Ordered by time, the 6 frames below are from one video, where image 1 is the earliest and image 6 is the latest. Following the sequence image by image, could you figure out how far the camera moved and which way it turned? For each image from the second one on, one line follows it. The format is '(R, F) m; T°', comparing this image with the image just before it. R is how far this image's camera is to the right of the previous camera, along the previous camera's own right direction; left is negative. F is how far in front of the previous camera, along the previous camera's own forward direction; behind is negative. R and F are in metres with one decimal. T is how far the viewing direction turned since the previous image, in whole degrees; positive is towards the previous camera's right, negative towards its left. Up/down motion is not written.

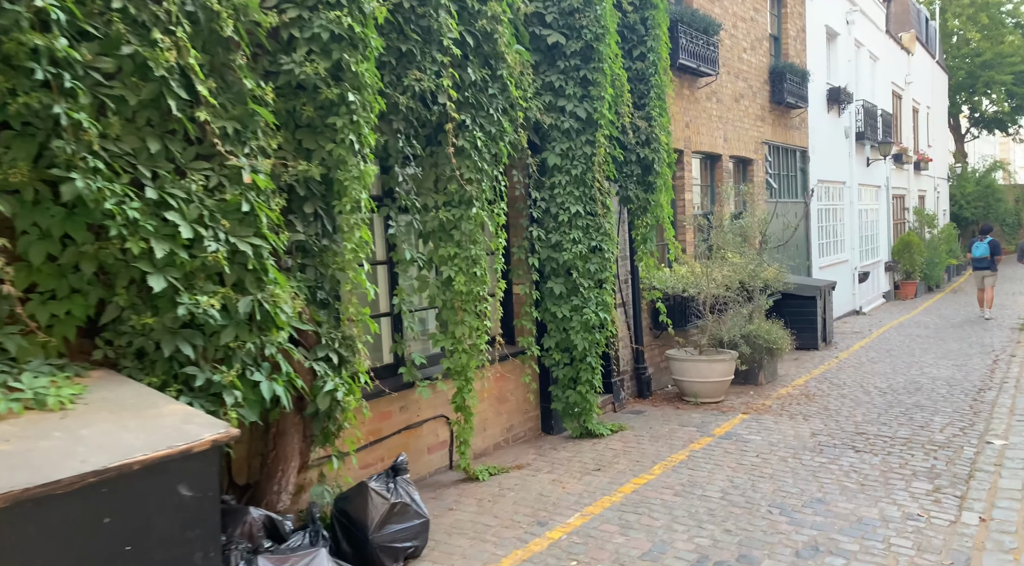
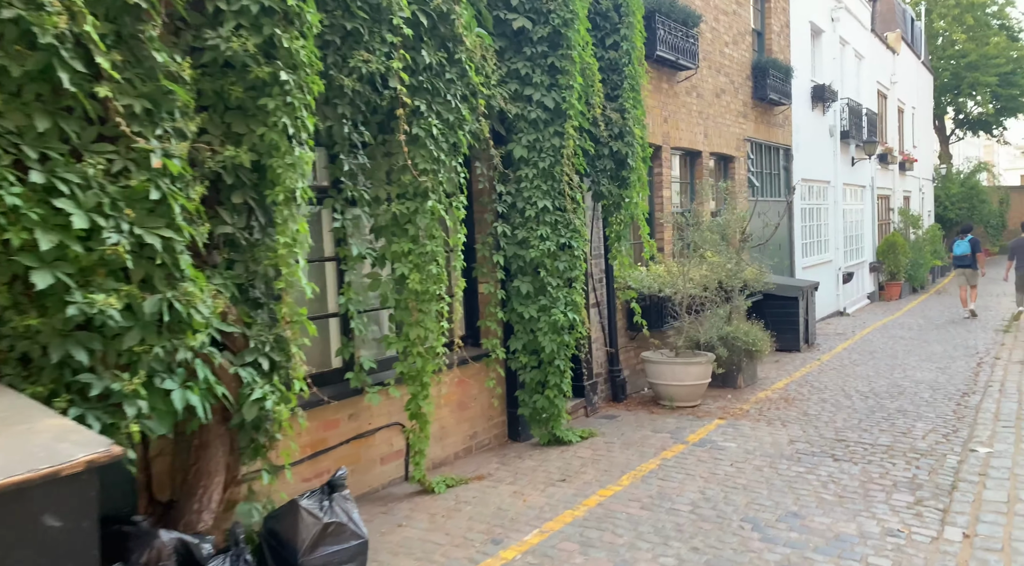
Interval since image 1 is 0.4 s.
(+0.2, +0.4) m; +1°
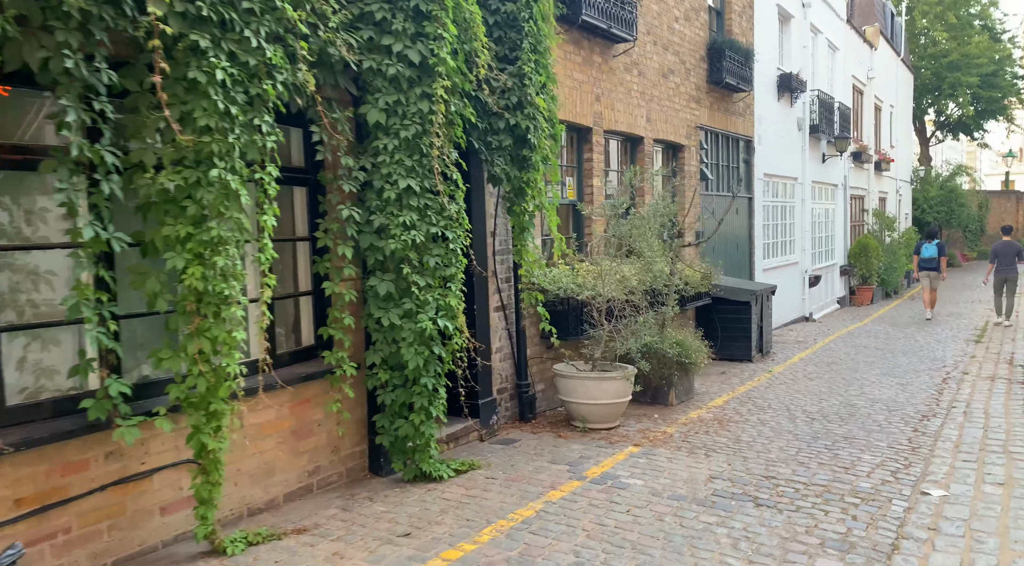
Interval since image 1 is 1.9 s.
(+0.8, +1.3) m; +1°
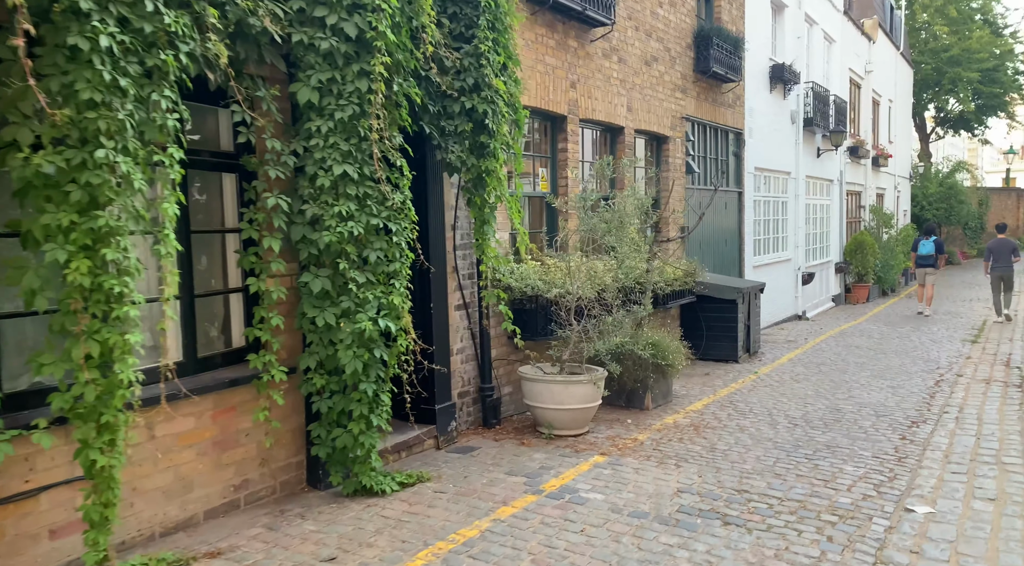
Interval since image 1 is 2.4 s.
(+0.3, +0.5) m; 0°
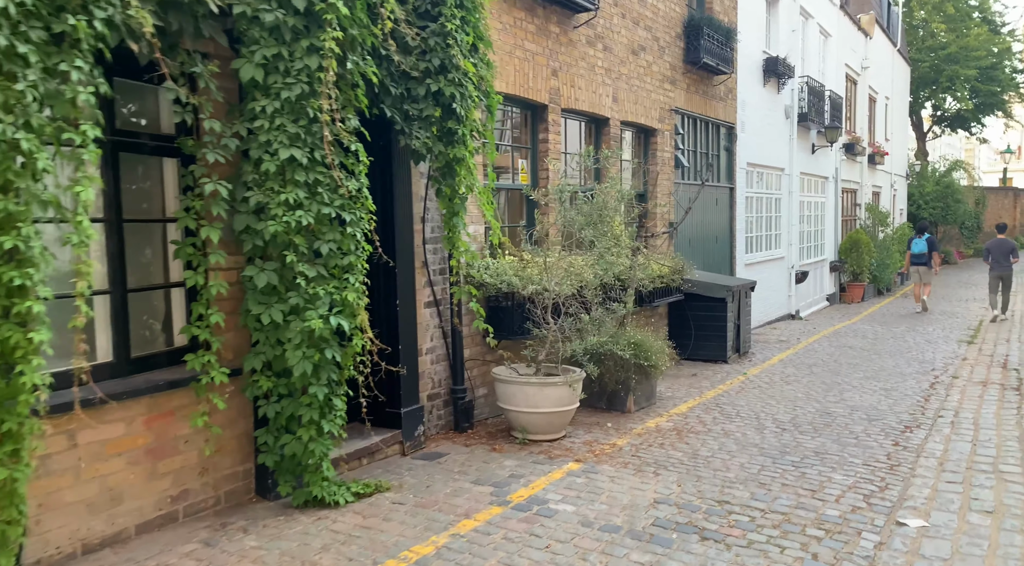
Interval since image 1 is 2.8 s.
(+0.2, +0.4) m; 0°
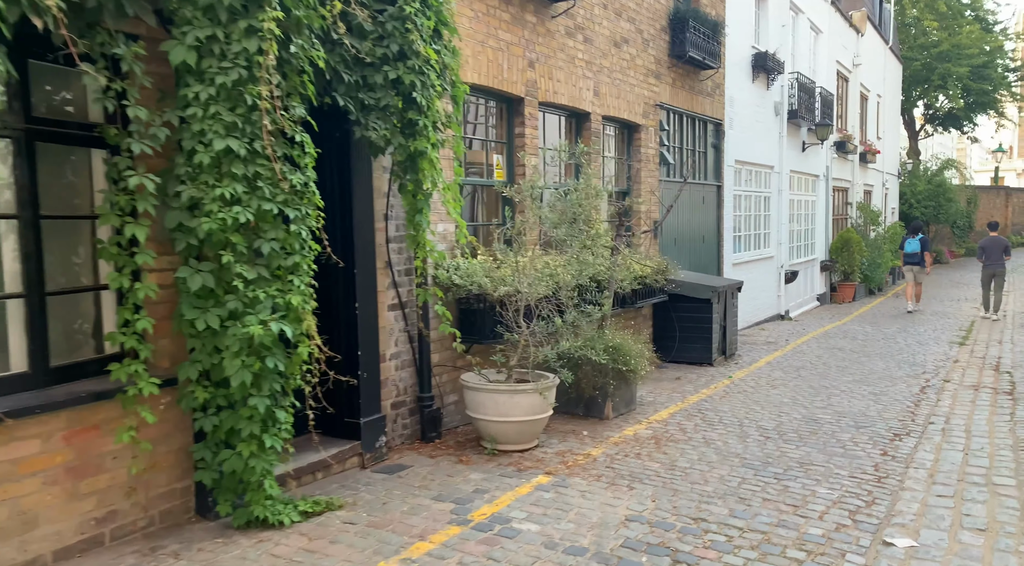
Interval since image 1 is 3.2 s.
(+0.2, +0.4) m; 0°
